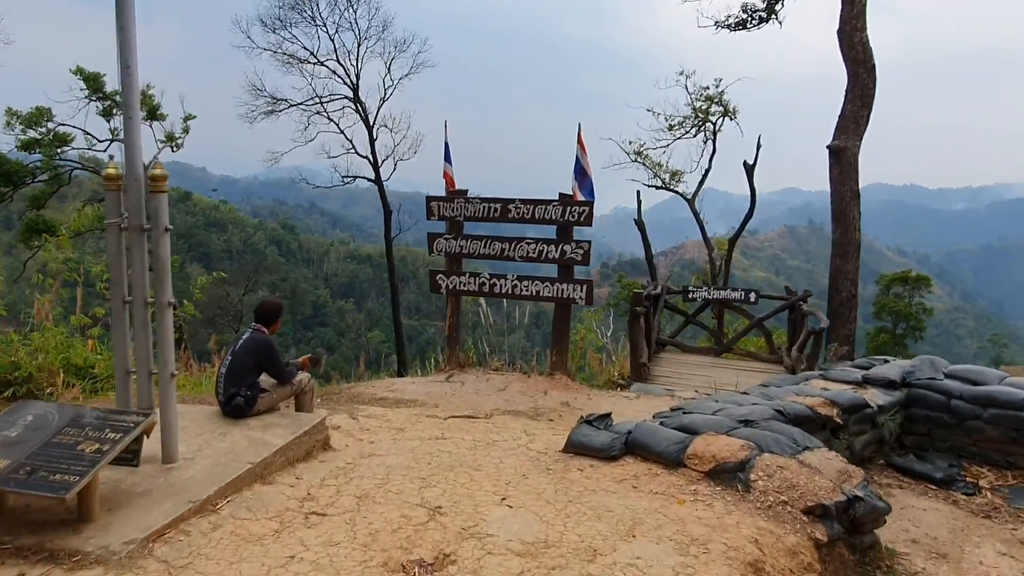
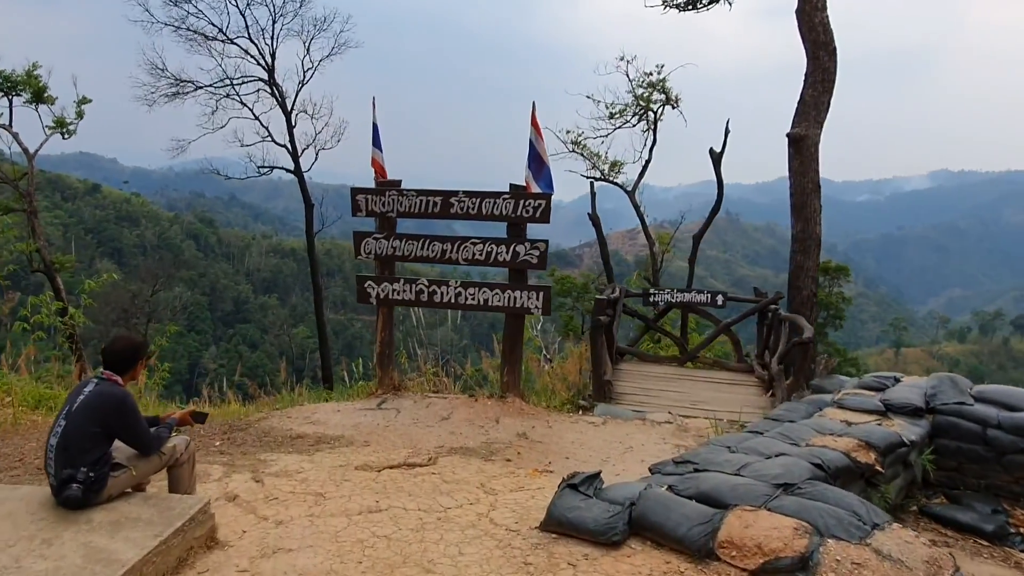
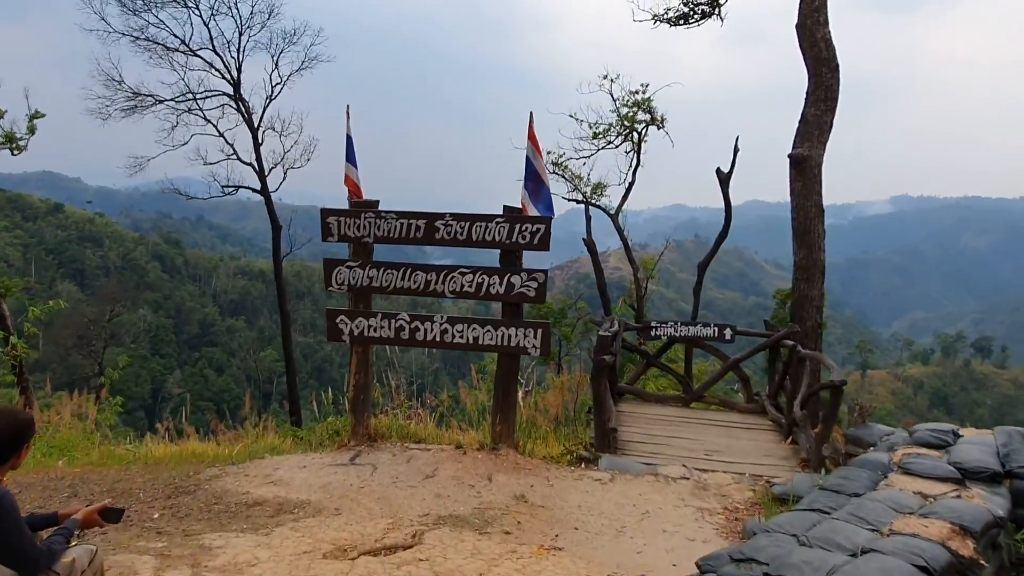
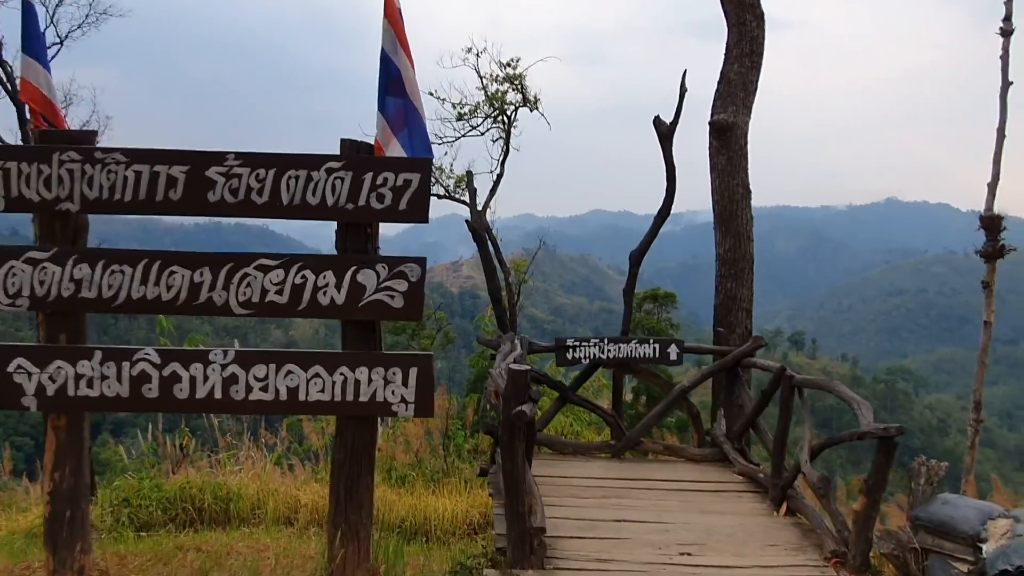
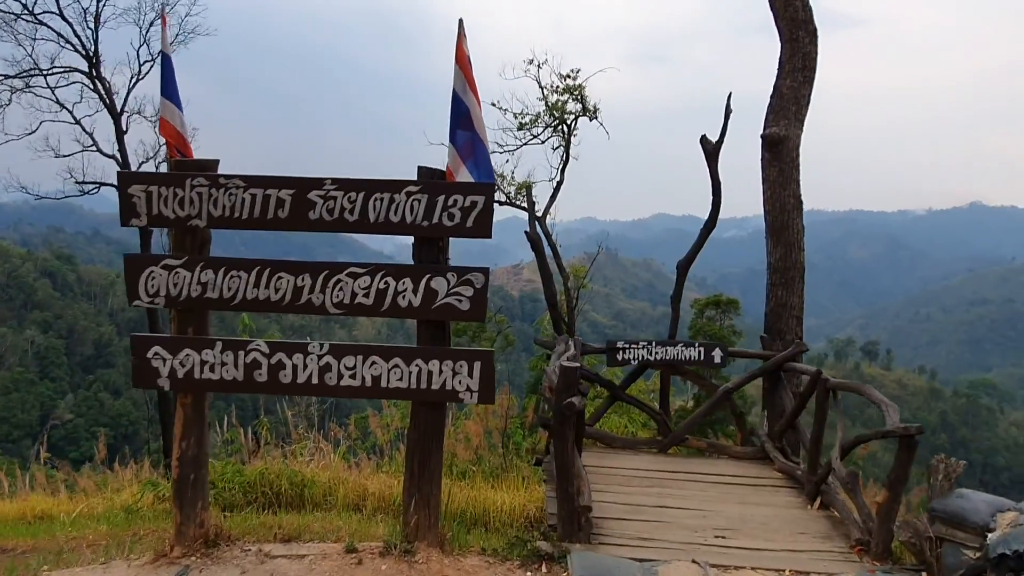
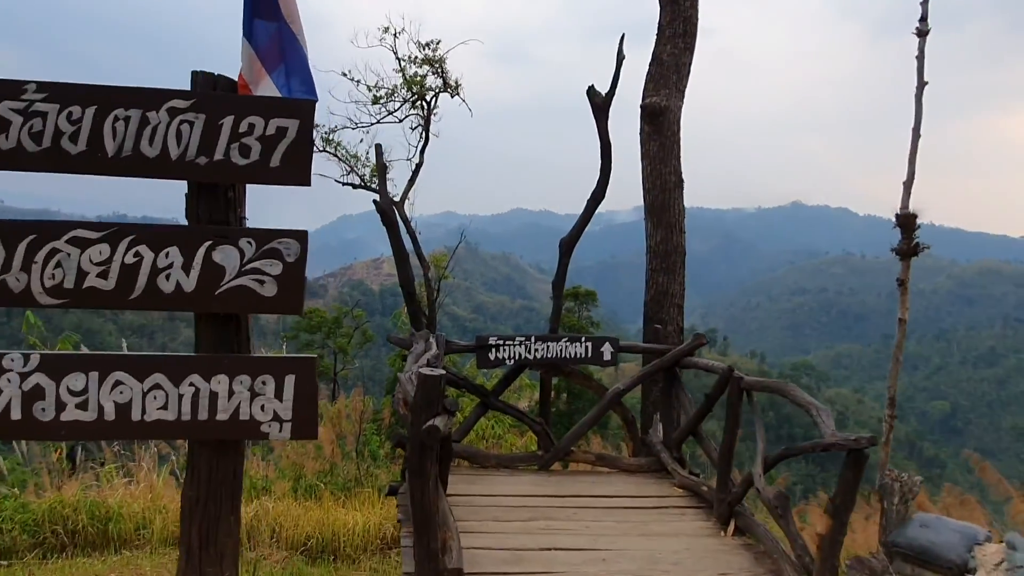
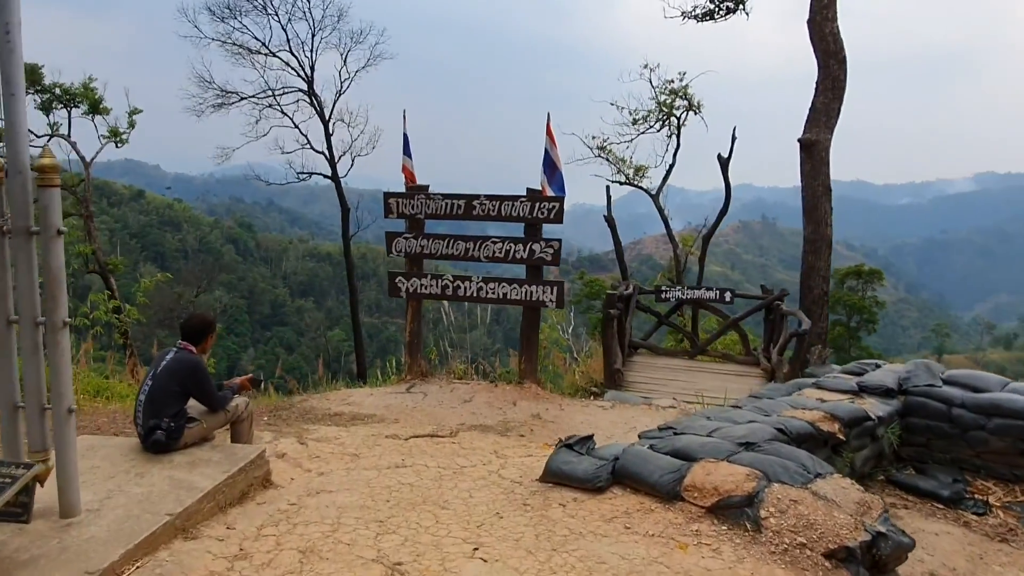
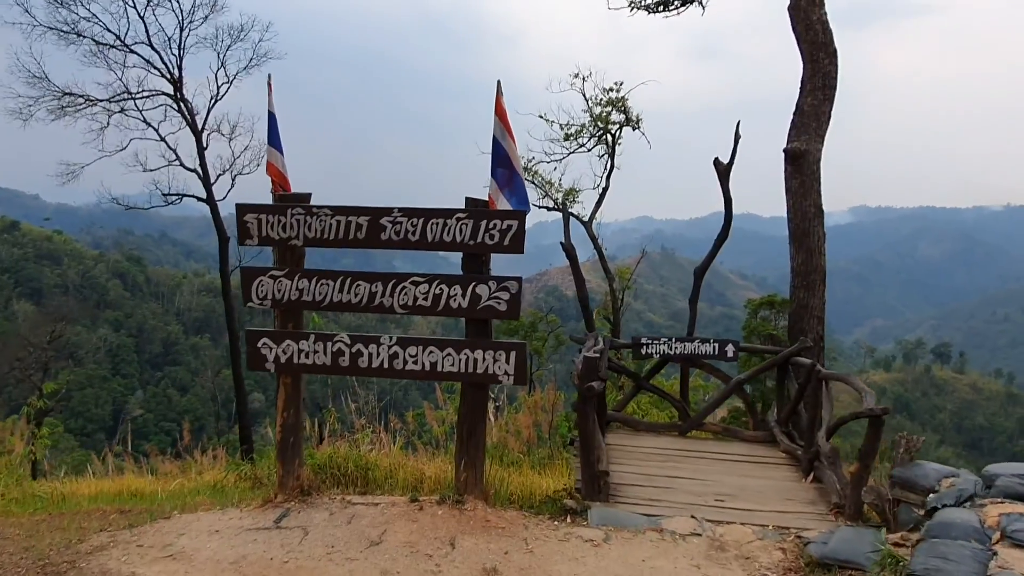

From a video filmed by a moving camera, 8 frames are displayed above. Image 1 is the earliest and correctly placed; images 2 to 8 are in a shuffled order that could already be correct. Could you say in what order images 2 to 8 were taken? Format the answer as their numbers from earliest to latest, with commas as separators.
7, 2, 3, 8, 5, 4, 6
